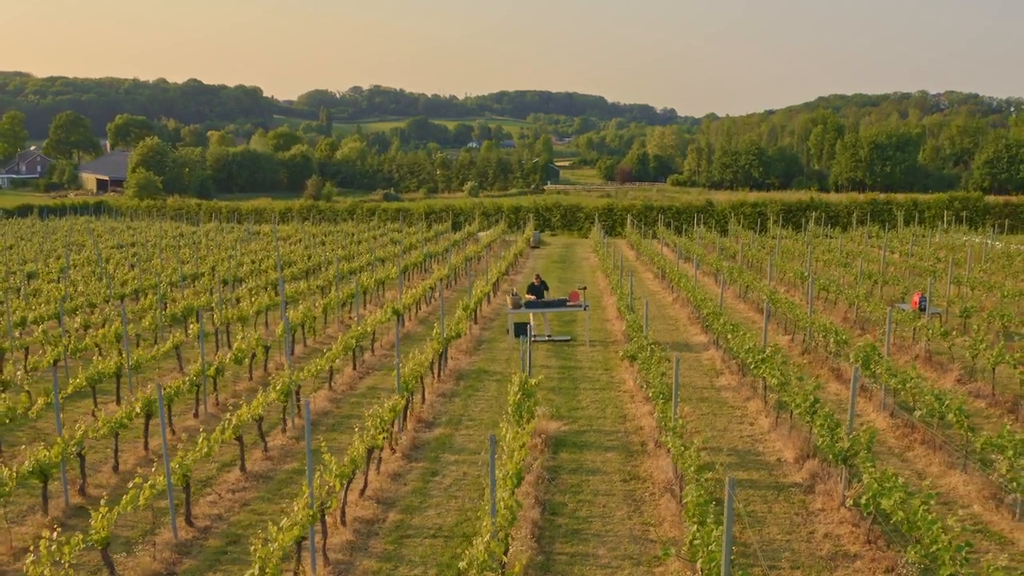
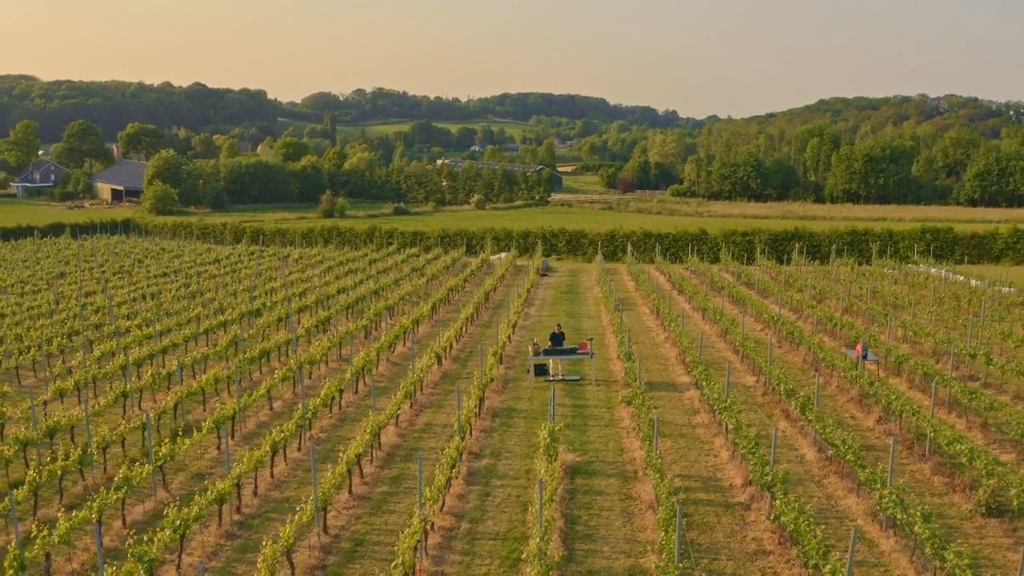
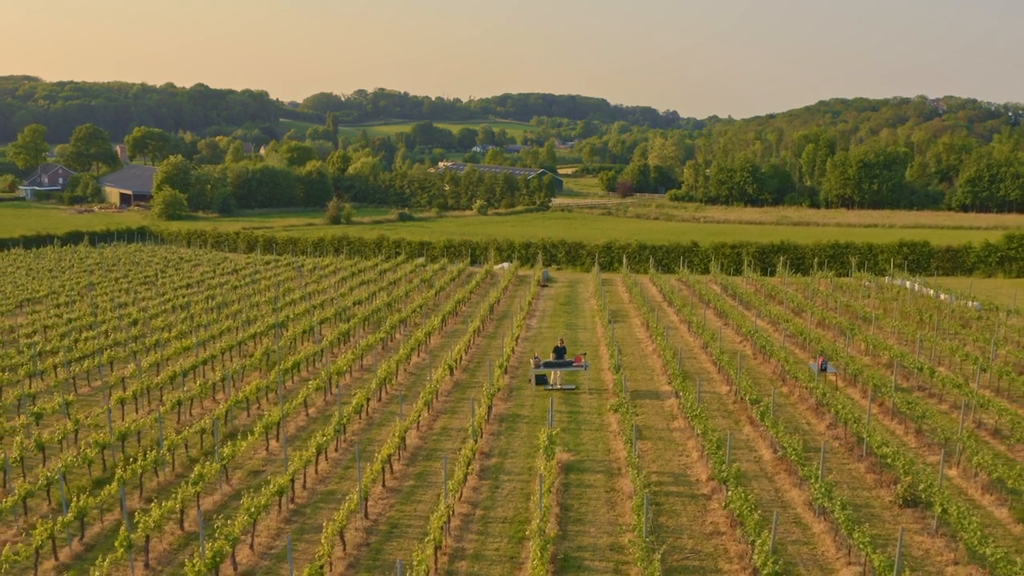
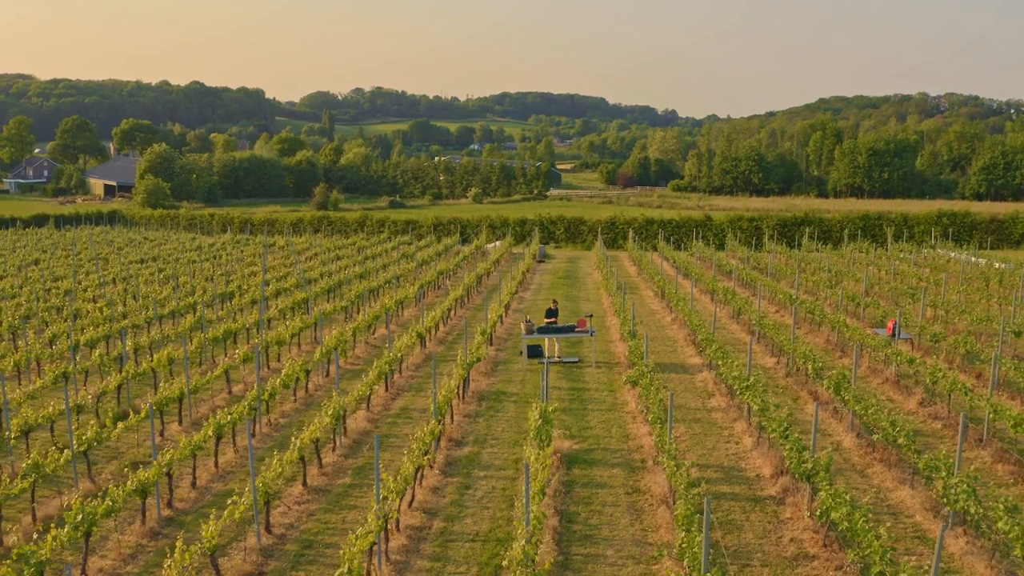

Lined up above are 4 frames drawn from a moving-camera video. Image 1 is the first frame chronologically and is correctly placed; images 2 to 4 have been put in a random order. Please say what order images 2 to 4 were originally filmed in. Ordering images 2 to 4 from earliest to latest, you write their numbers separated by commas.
4, 2, 3
